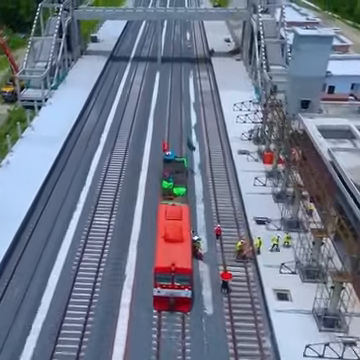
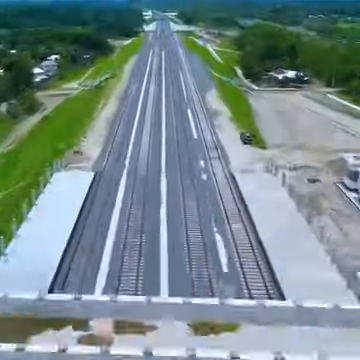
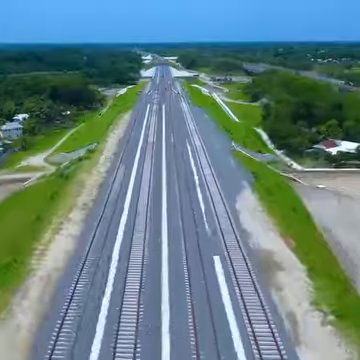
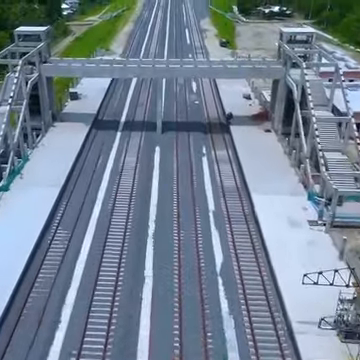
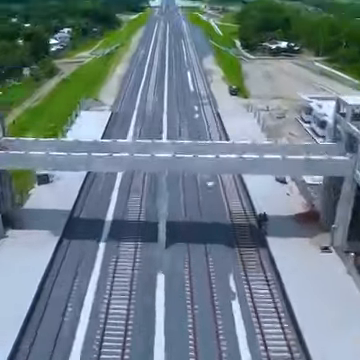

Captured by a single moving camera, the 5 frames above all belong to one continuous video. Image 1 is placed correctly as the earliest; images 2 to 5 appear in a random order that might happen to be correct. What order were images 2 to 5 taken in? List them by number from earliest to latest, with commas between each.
4, 5, 2, 3
